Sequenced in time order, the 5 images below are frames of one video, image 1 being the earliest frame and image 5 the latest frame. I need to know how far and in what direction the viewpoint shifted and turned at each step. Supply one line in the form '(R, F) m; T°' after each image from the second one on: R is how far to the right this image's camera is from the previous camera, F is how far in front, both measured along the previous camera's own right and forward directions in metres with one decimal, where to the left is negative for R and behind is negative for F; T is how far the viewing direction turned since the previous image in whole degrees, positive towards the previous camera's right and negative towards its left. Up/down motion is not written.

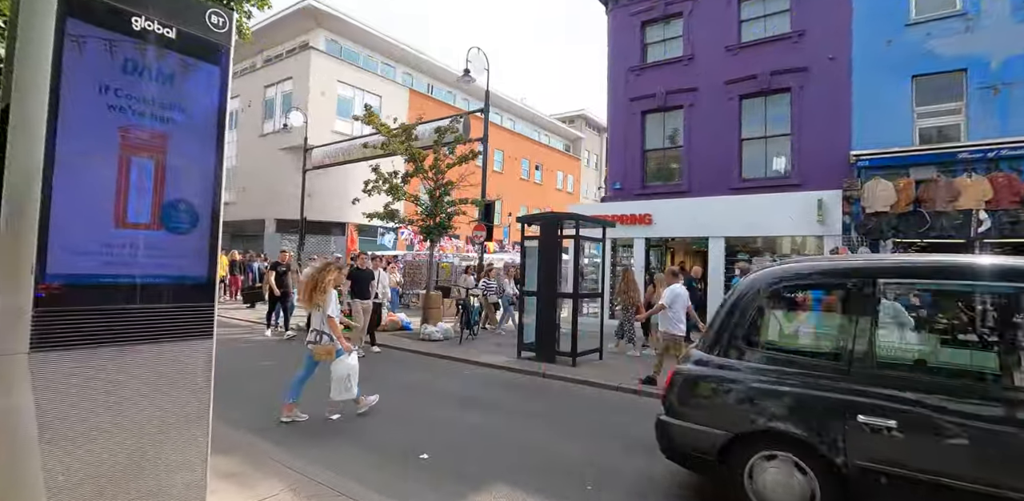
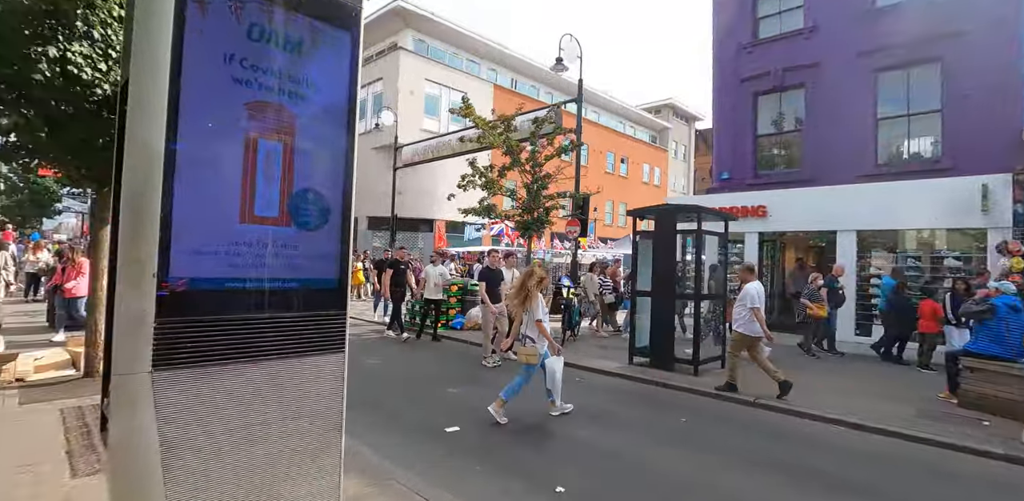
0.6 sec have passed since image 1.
(-0.7, +0.8) m; -9°
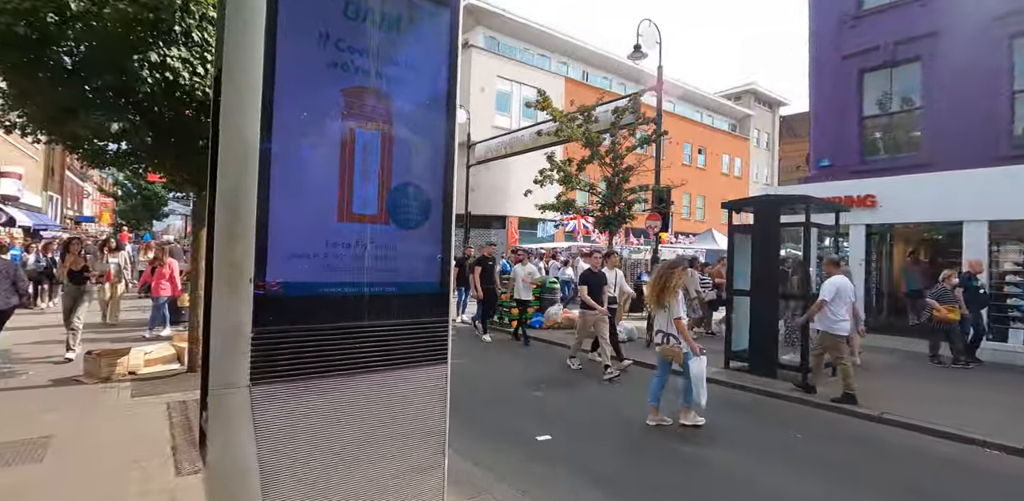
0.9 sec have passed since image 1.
(-0.3, +0.4) m; -8°
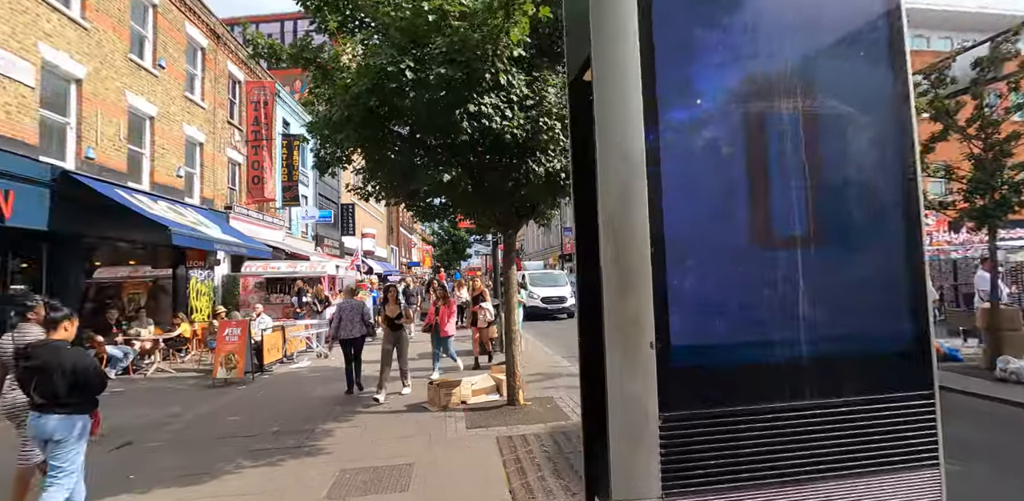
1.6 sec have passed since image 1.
(-0.8, +0.6) m; -29°
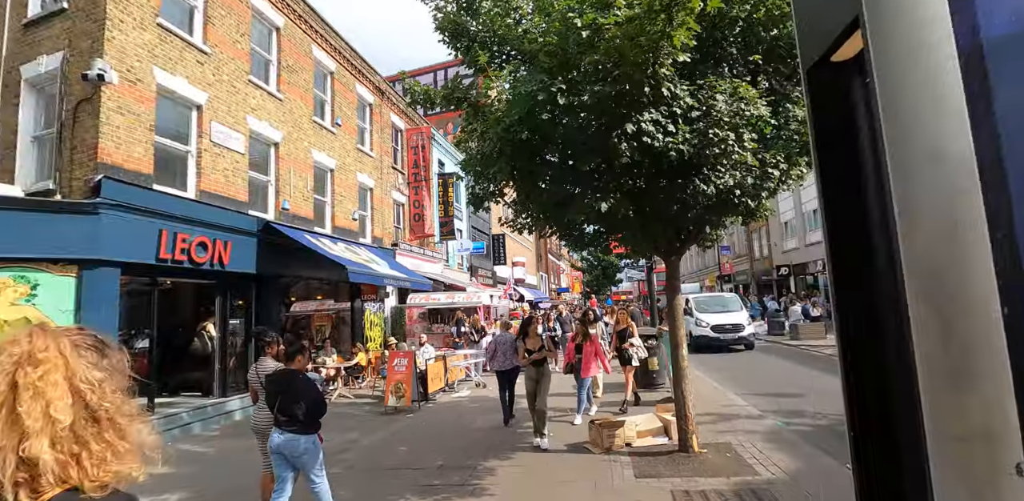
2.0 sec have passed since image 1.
(-0.2, +0.4) m; -16°
